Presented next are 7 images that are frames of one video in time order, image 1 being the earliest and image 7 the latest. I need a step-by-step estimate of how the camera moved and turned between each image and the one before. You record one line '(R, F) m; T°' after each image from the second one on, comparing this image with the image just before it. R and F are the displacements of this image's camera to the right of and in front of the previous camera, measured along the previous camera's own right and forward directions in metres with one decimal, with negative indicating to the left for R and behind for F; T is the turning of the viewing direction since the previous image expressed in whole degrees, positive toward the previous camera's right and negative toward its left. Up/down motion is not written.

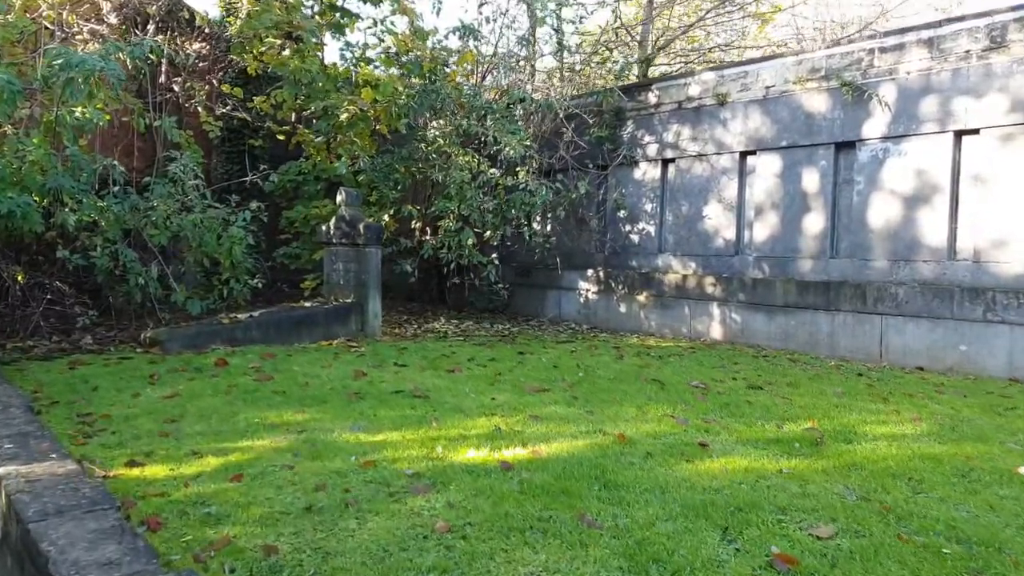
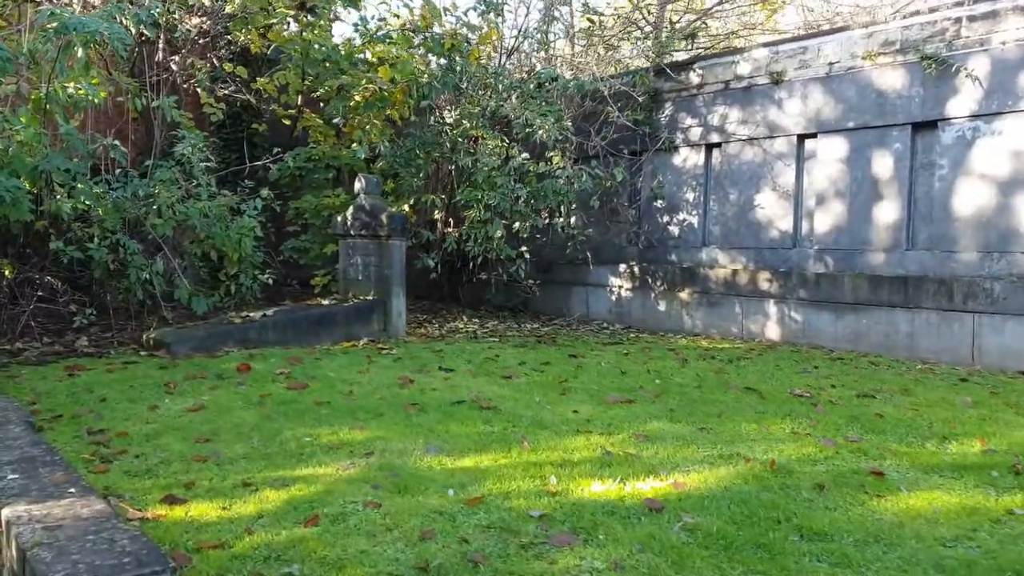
(-0.6, +0.7) m; +2°
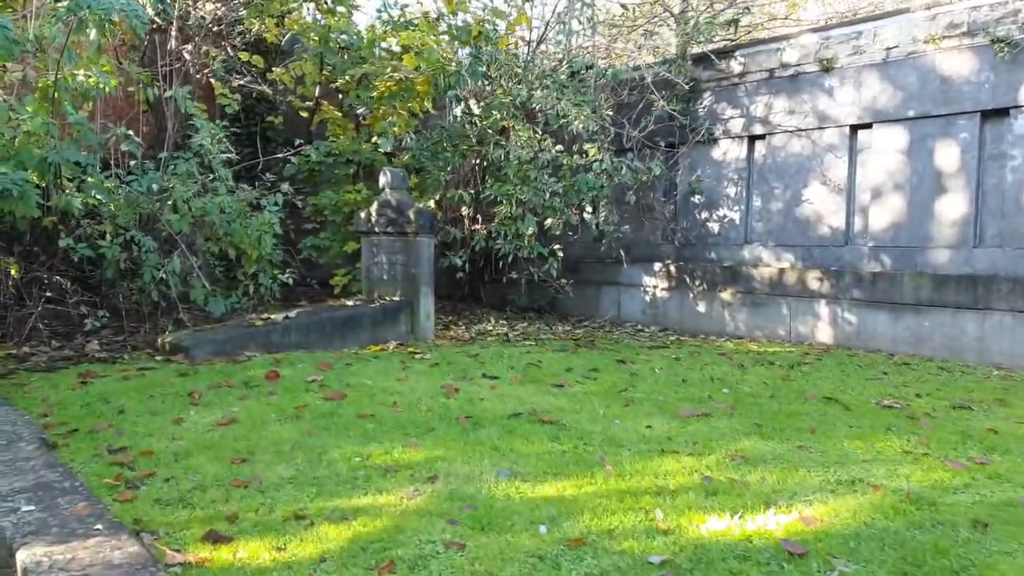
(-0.3, +0.4) m; 0°
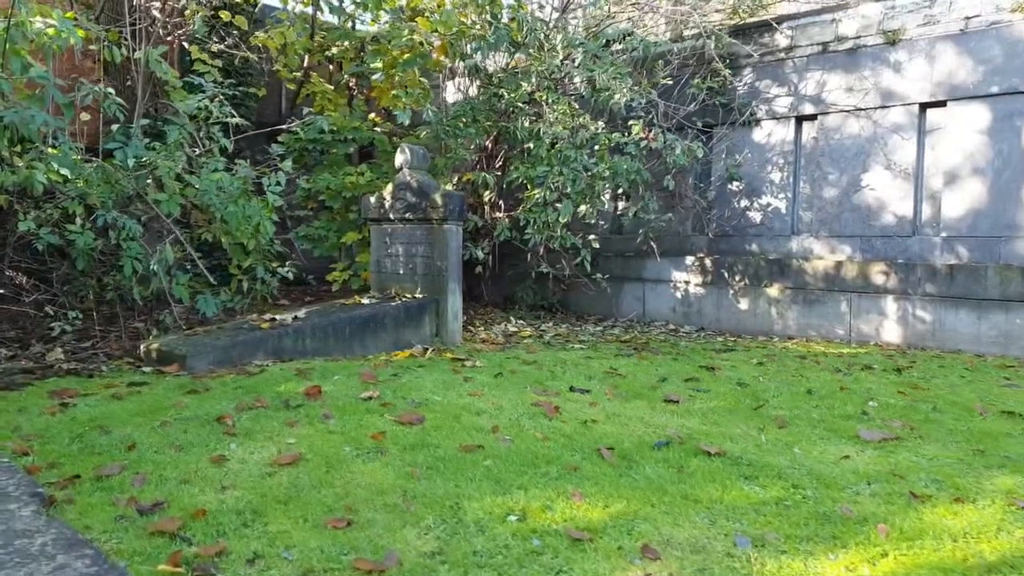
(-0.8, +0.9) m; +5°
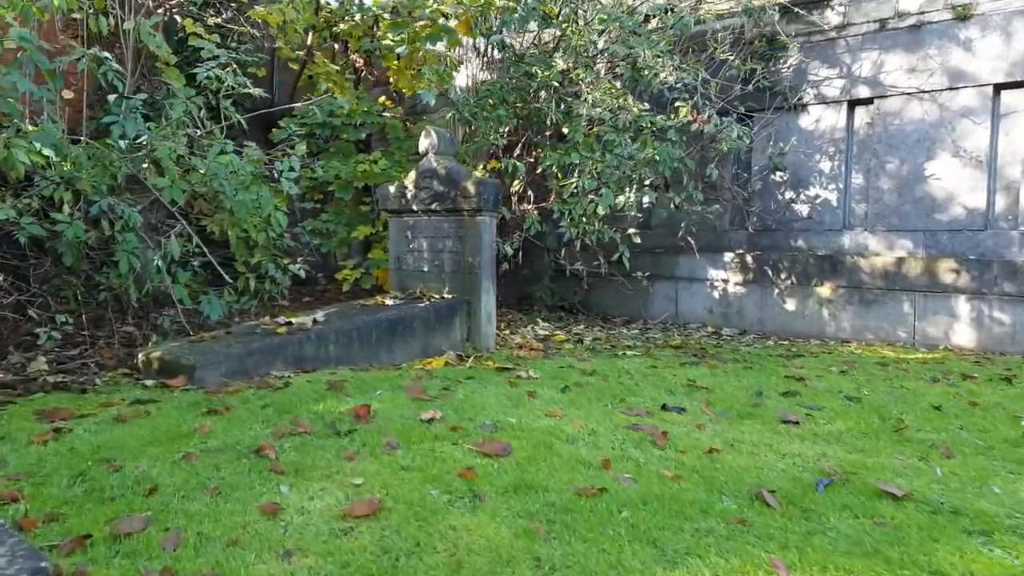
(-0.5, +0.6) m; +2°
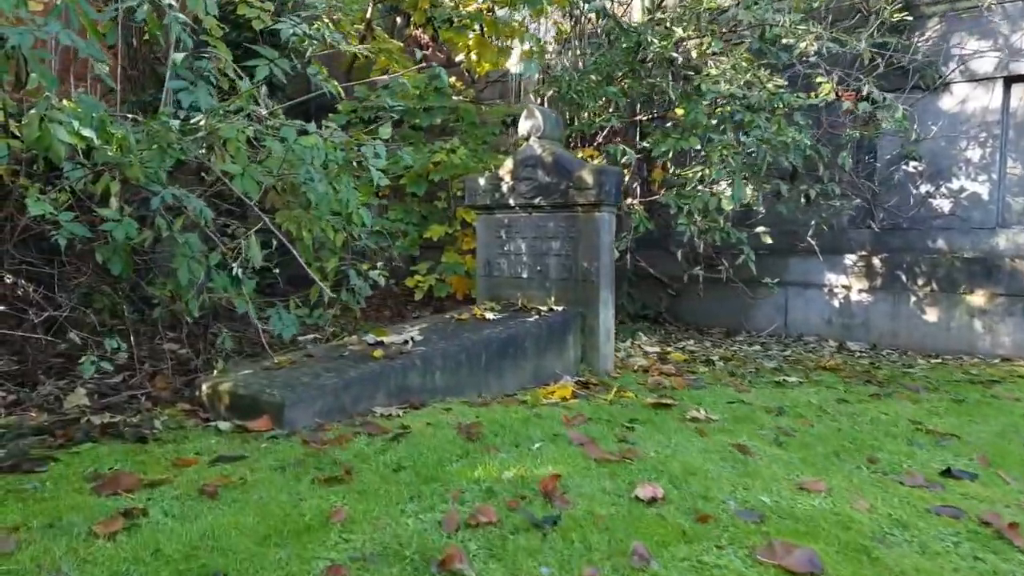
(-0.8, +1.0) m; 0°
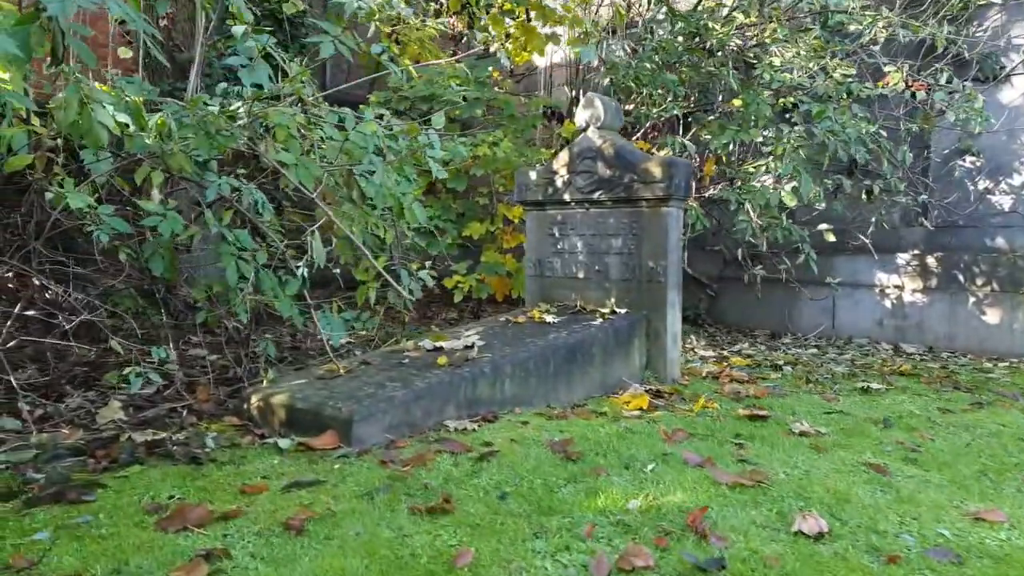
(-0.4, +0.3) m; +1°
